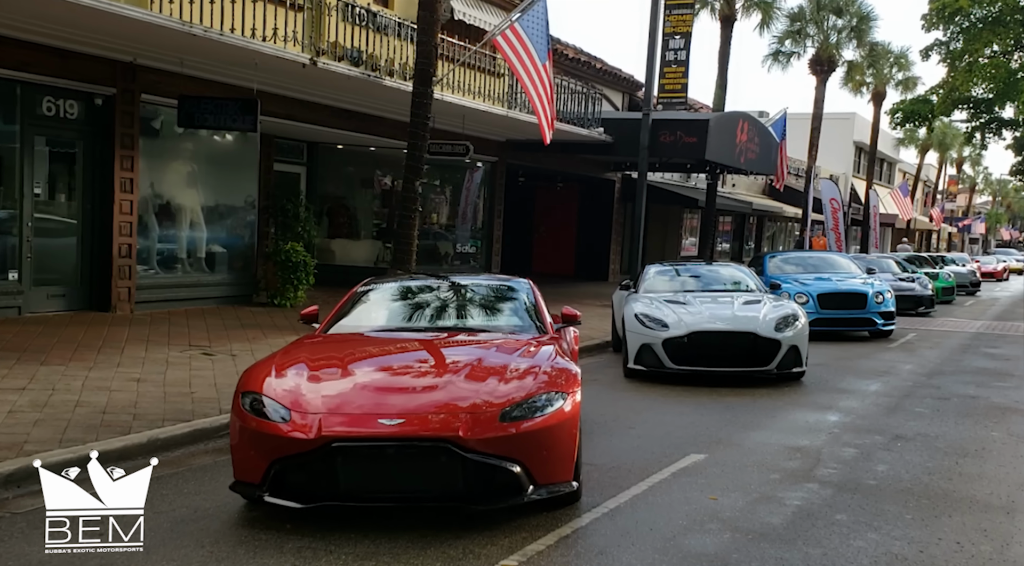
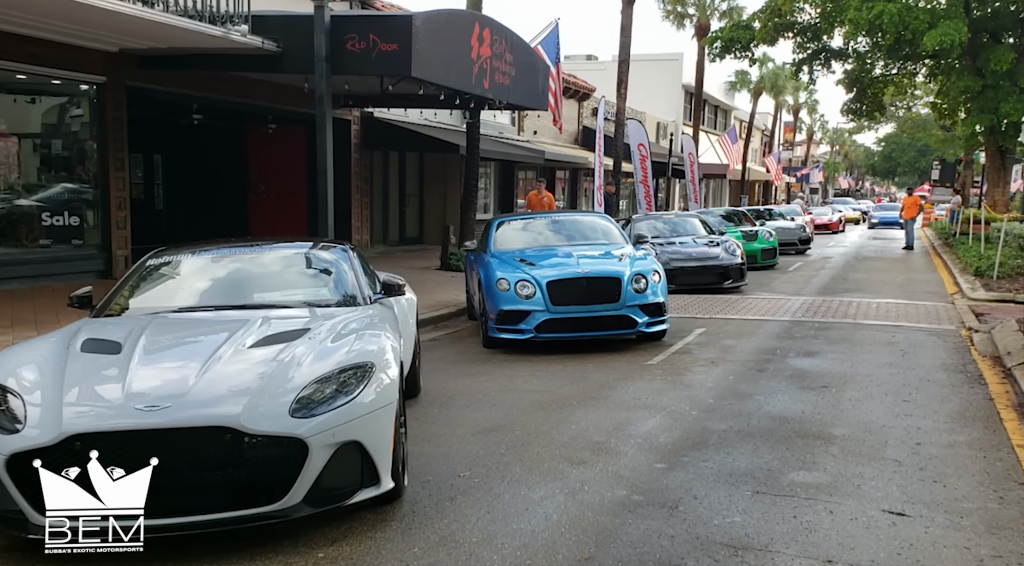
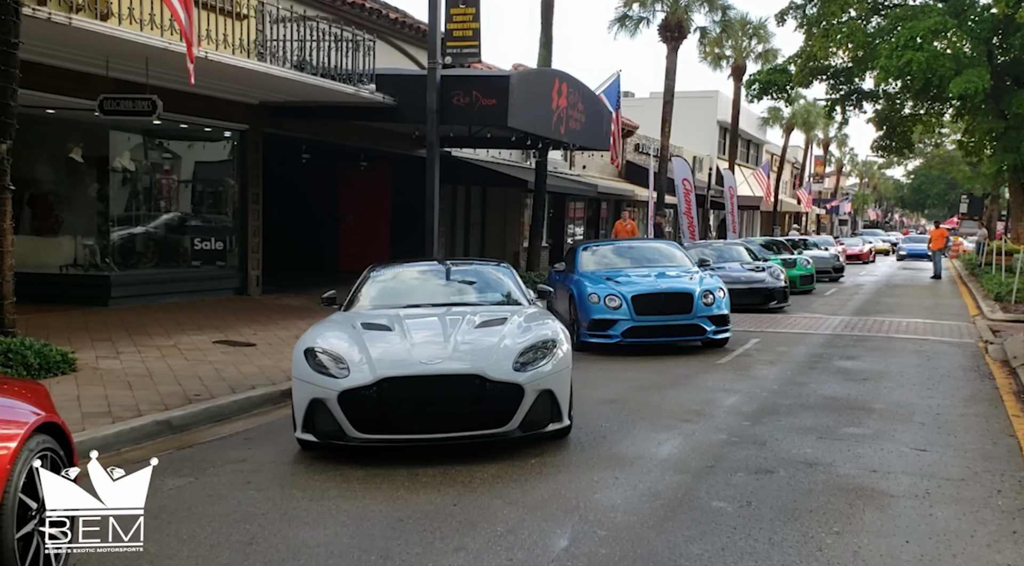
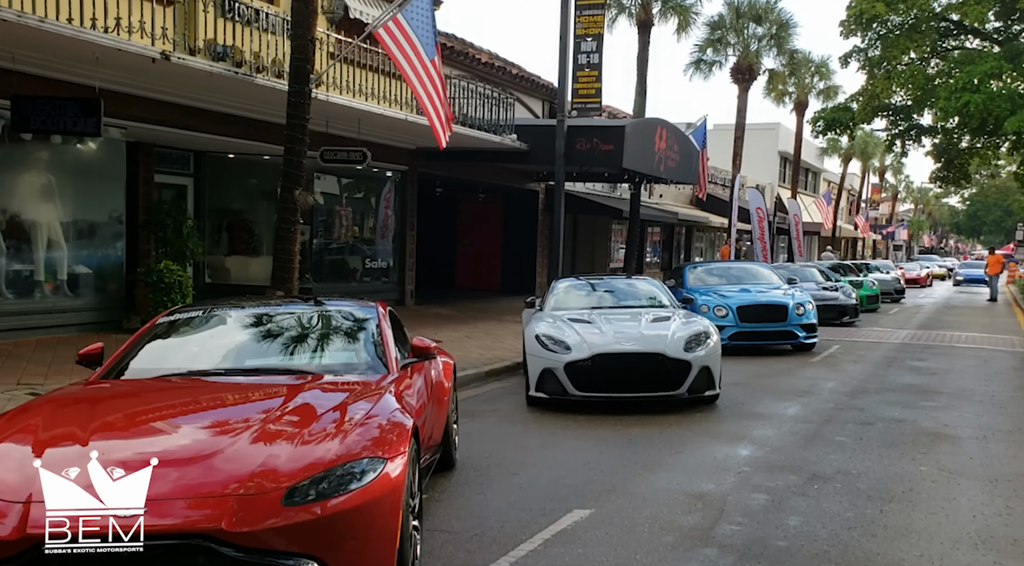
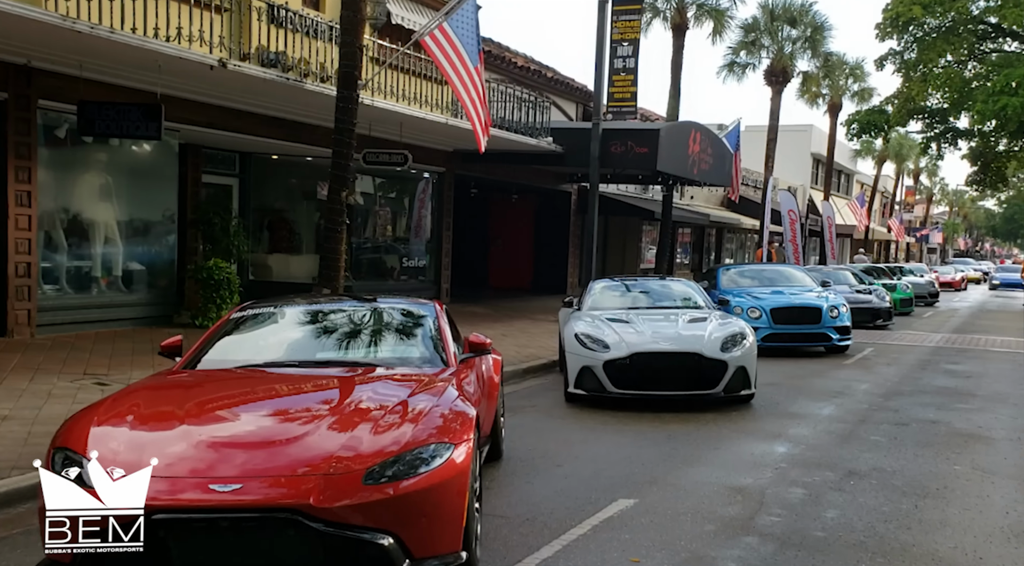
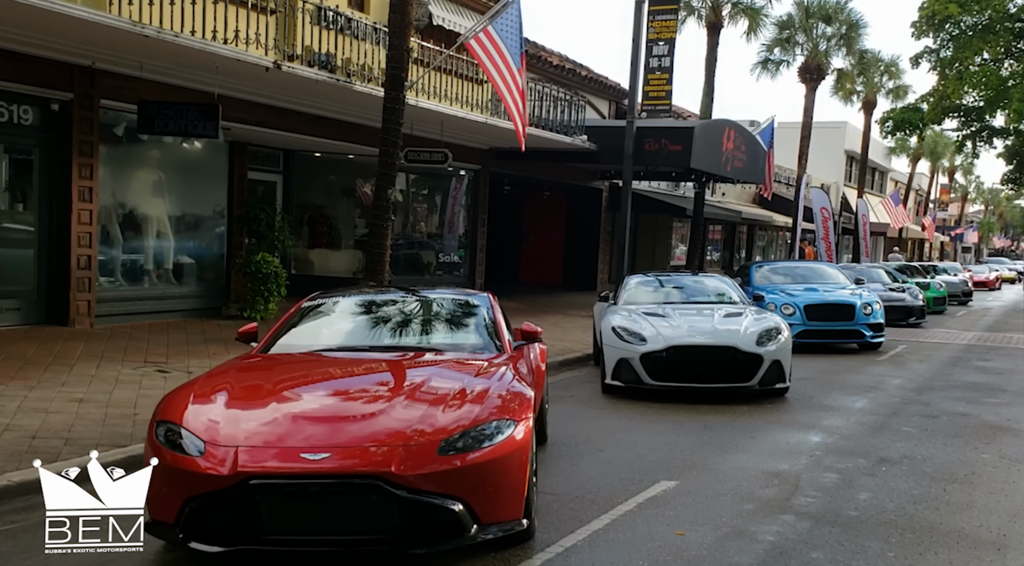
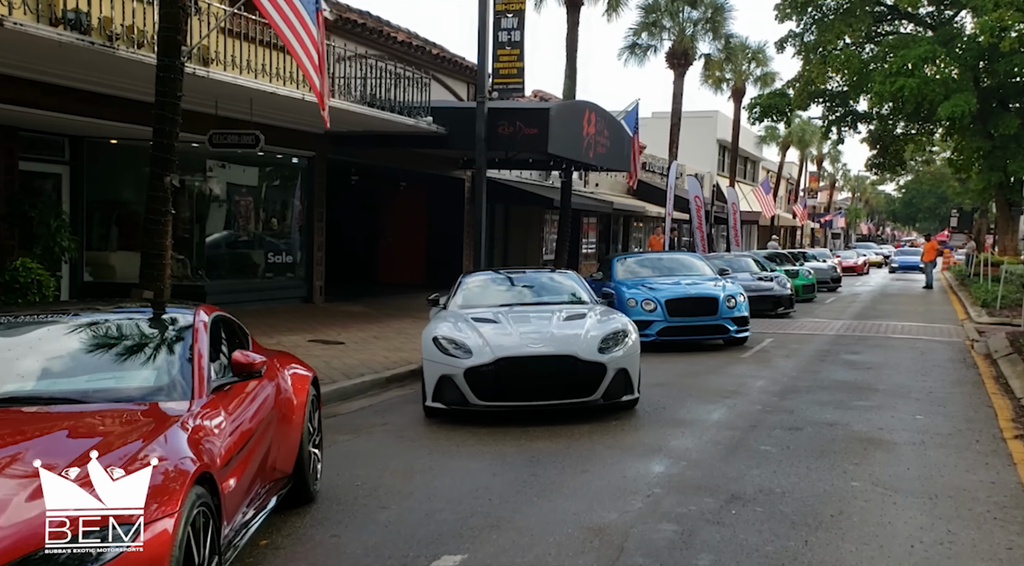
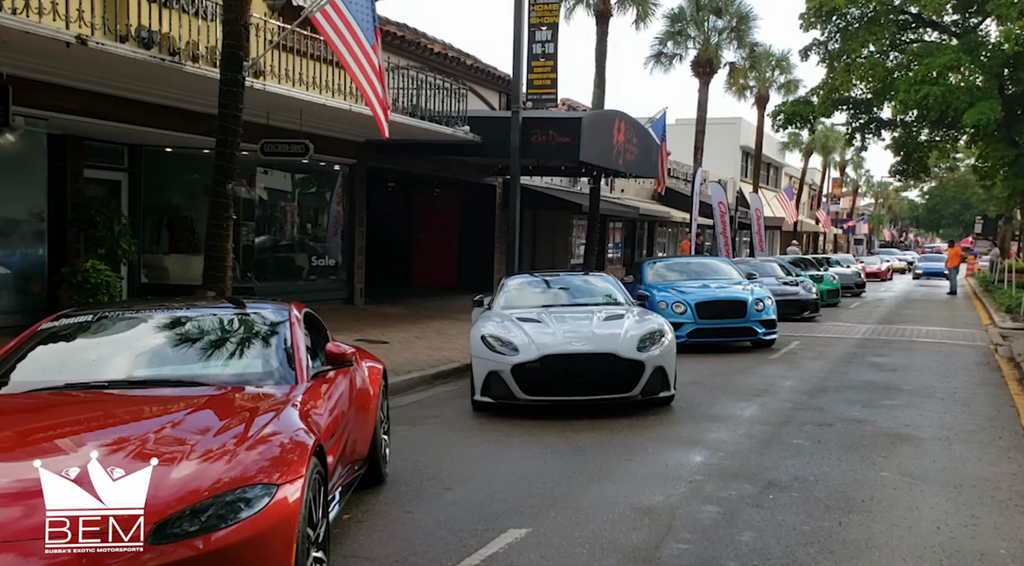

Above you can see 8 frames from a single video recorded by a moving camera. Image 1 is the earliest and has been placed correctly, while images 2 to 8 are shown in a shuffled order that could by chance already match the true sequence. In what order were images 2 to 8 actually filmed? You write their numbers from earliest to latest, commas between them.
6, 5, 4, 8, 7, 3, 2
